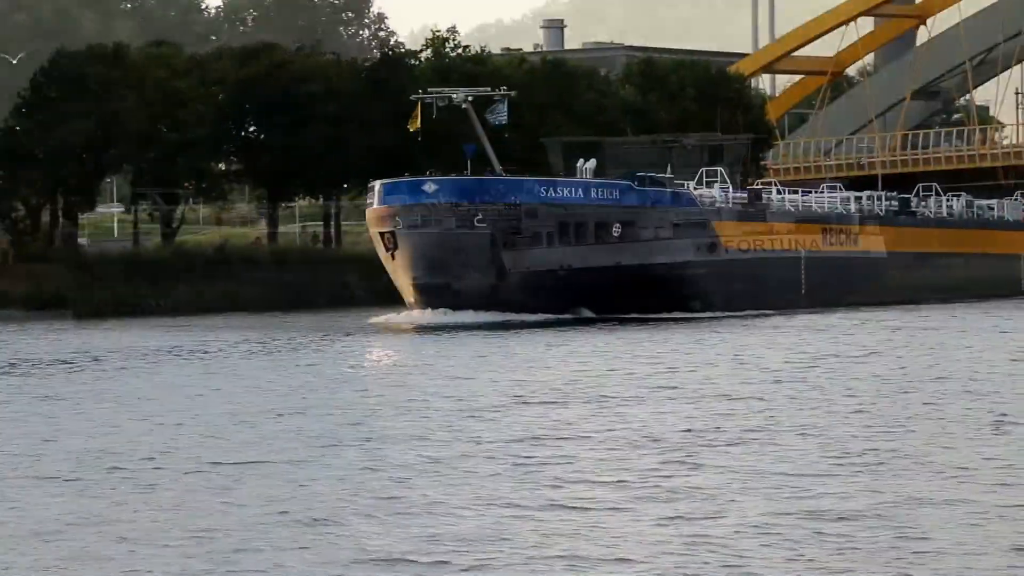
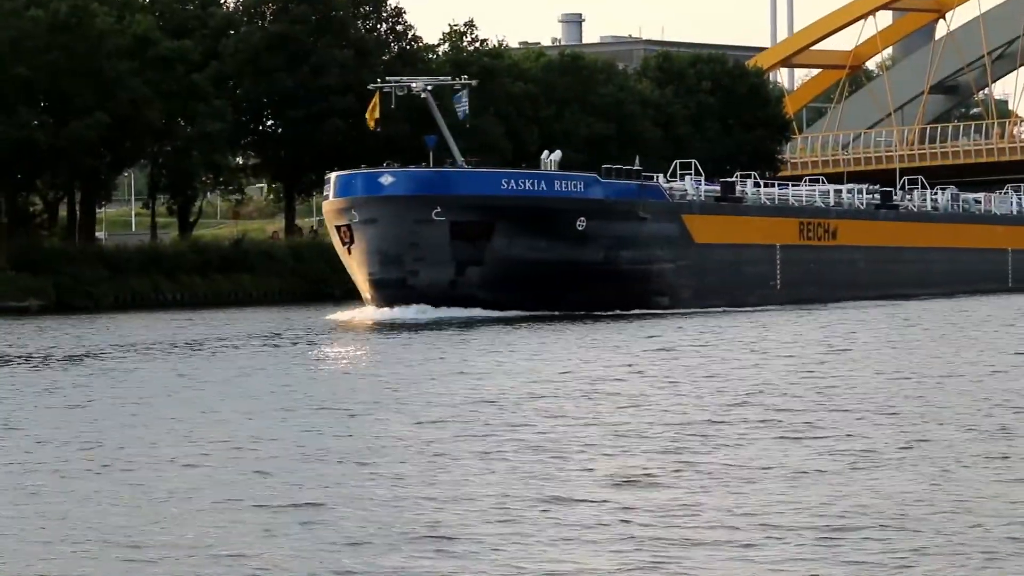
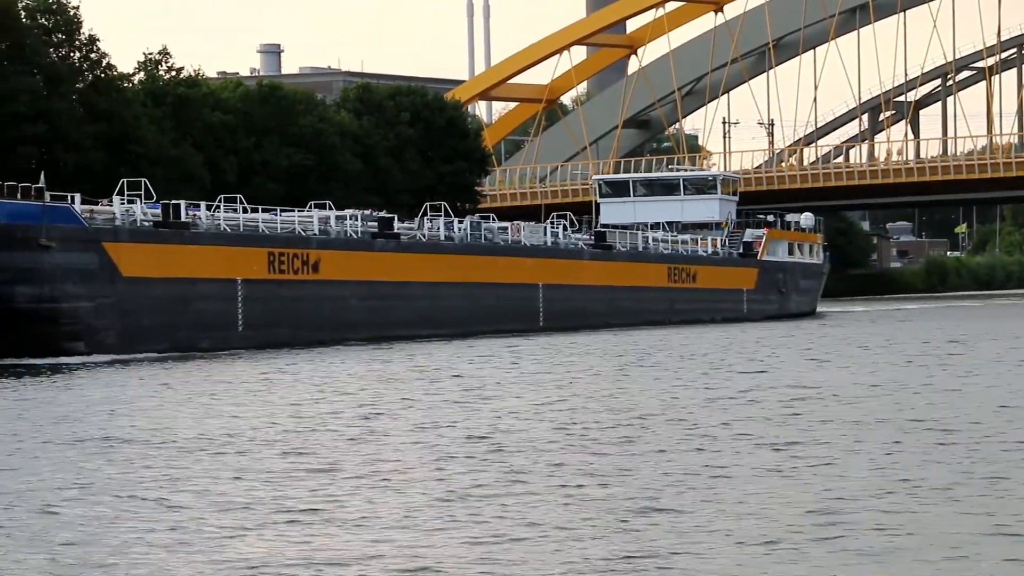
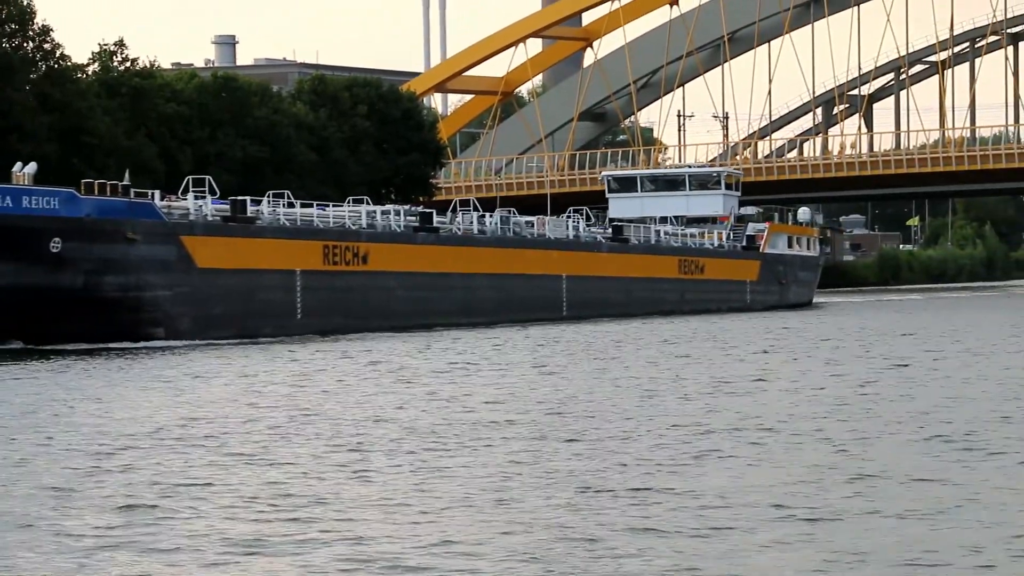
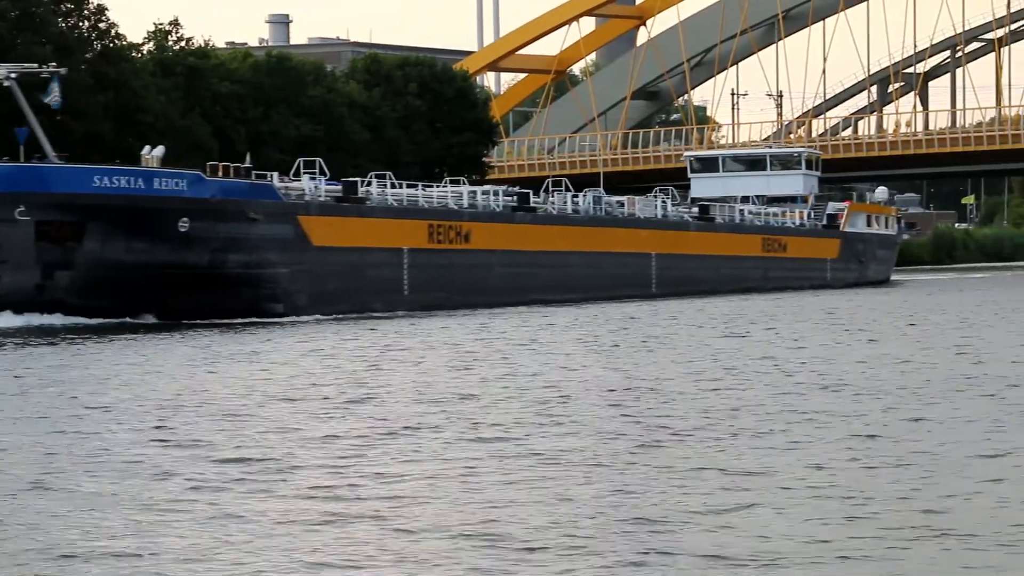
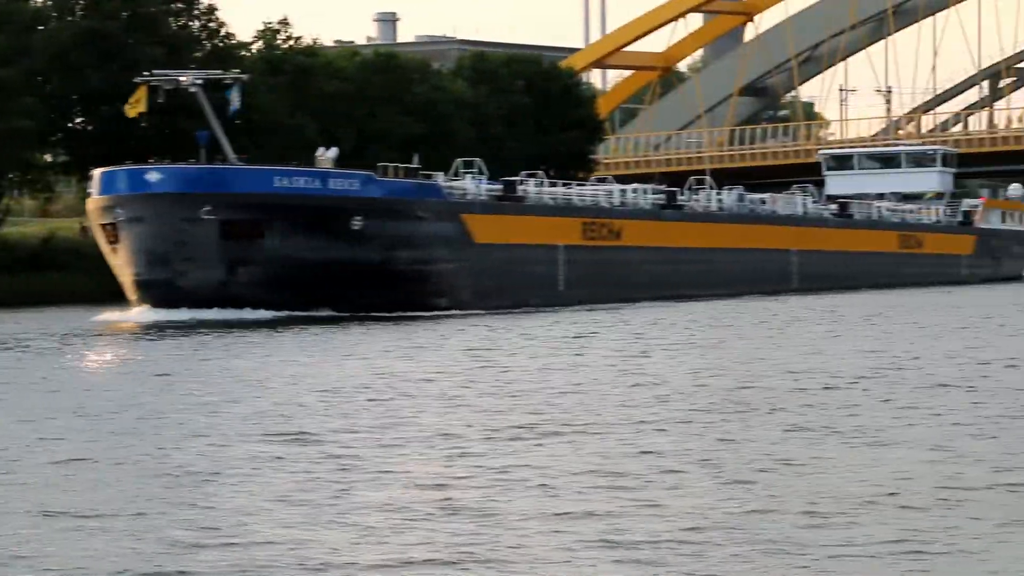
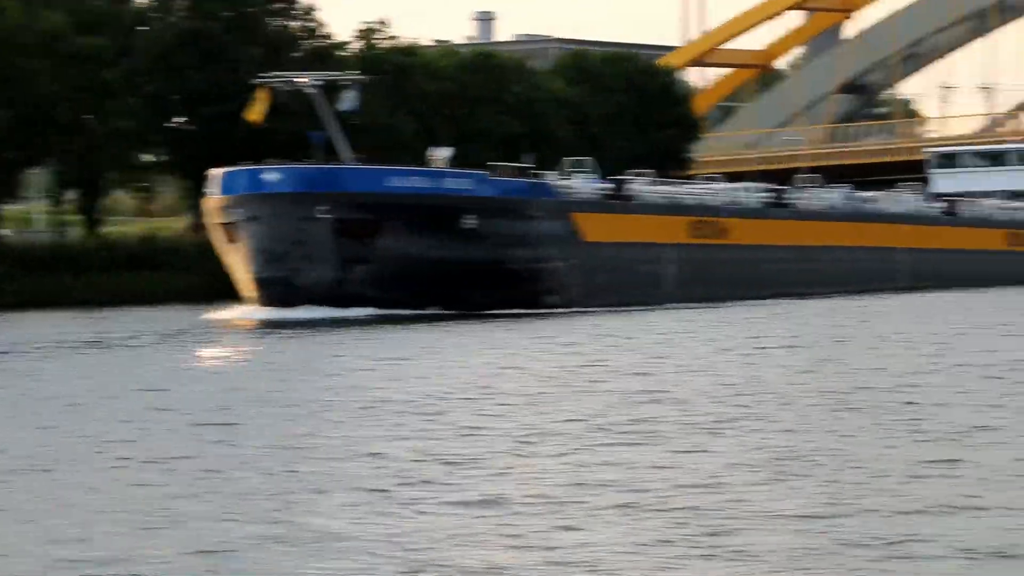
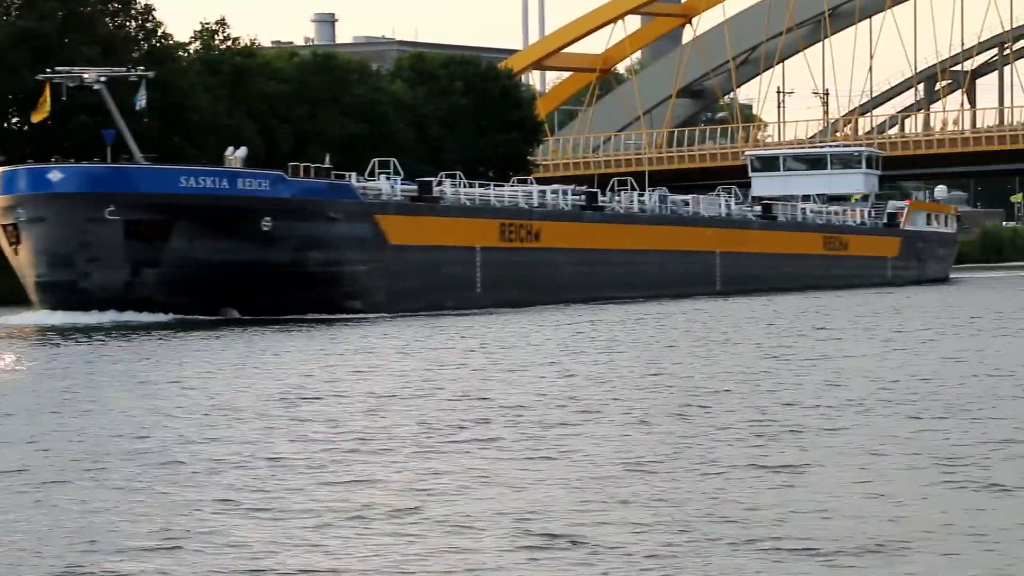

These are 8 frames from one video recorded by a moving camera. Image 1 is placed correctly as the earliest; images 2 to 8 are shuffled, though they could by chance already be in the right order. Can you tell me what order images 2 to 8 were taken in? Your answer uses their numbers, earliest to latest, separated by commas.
2, 7, 6, 8, 5, 4, 3
